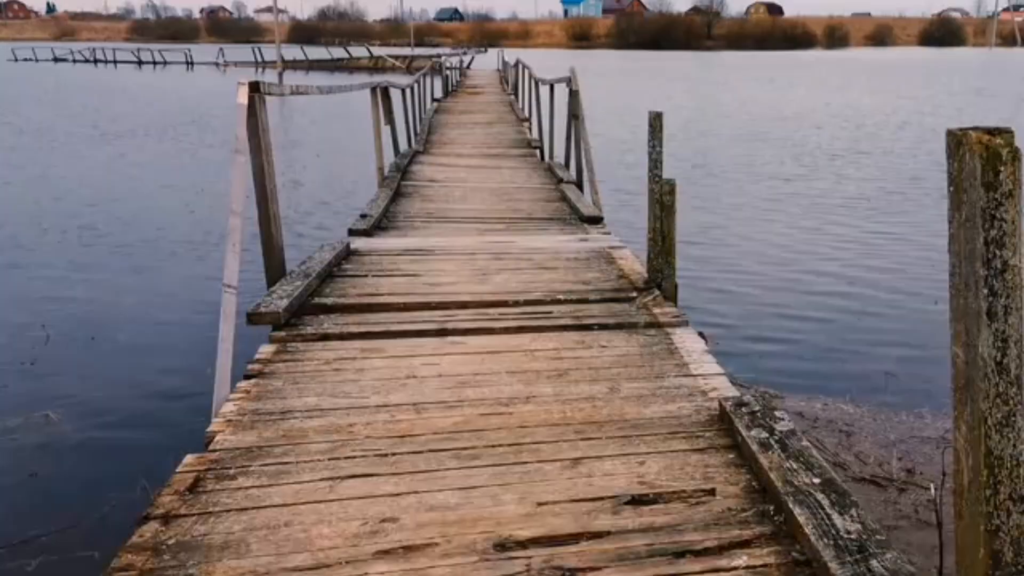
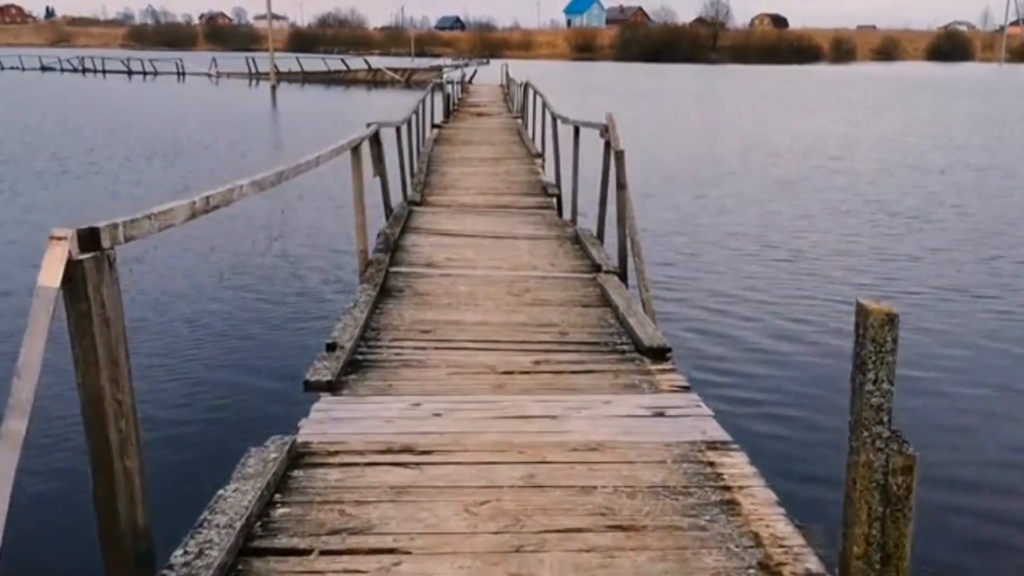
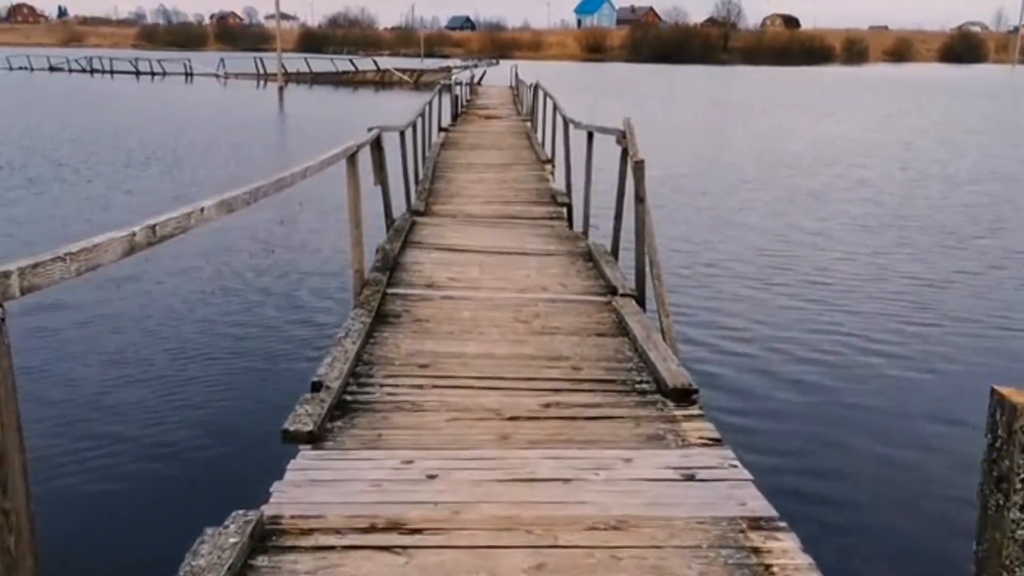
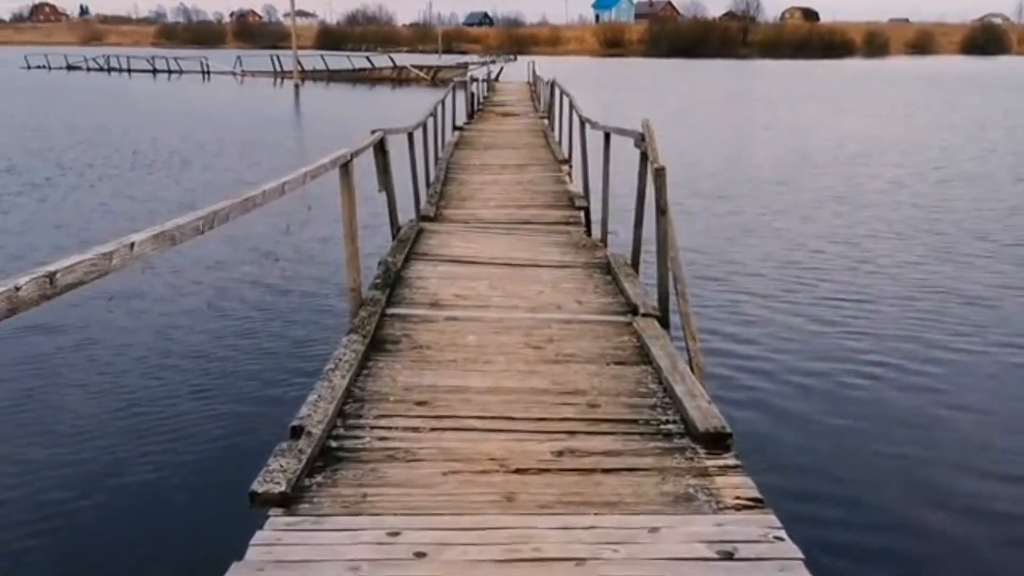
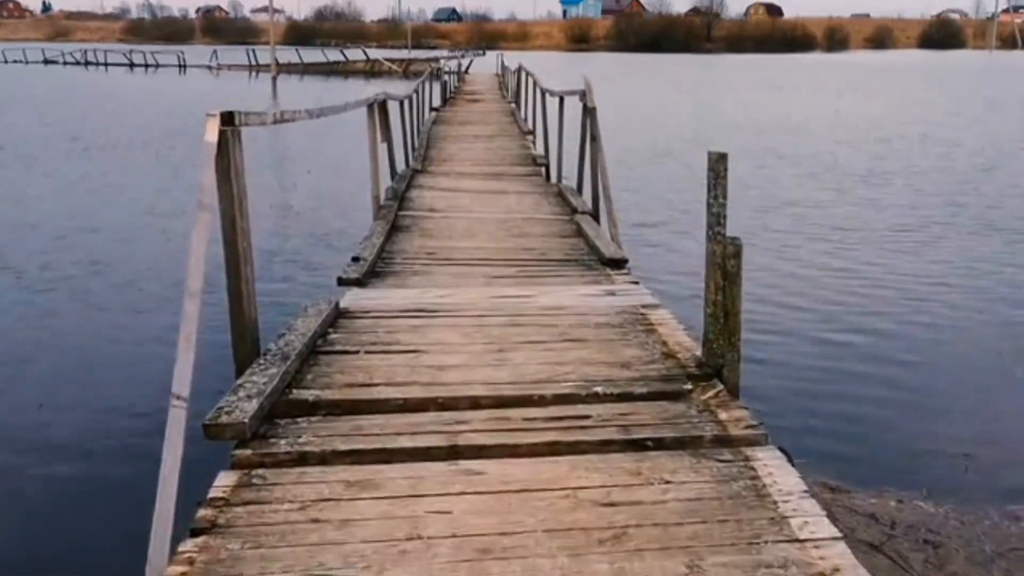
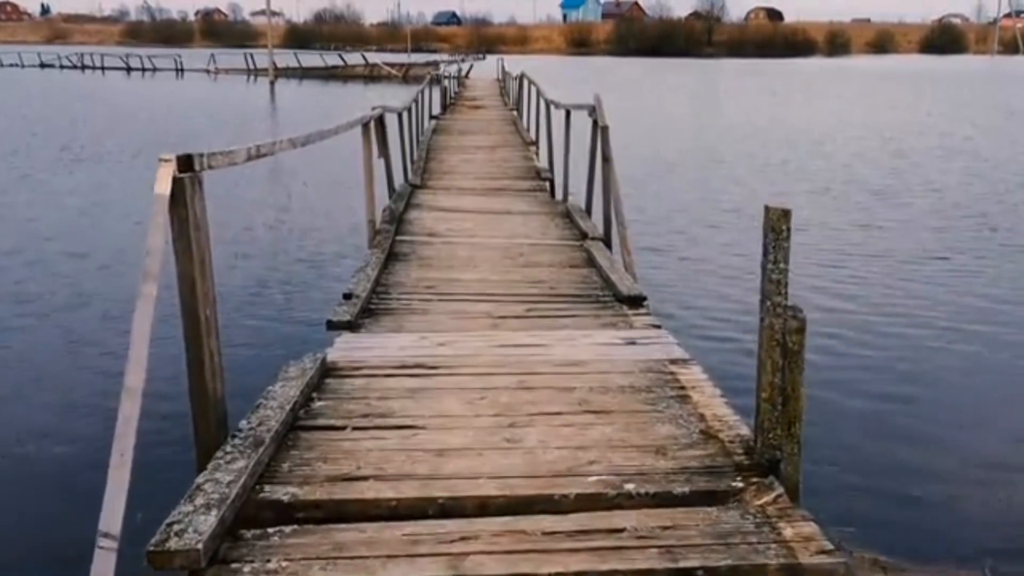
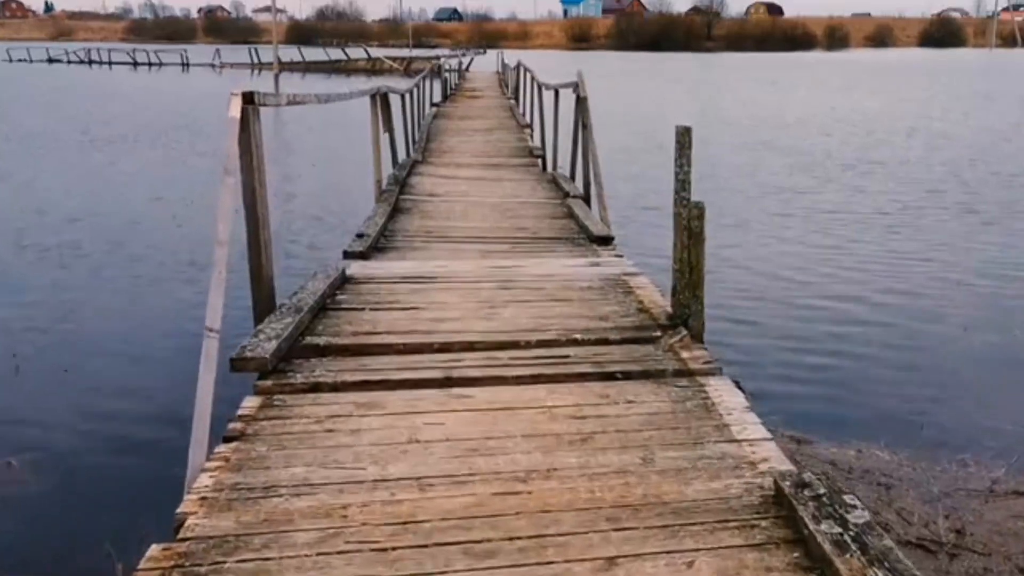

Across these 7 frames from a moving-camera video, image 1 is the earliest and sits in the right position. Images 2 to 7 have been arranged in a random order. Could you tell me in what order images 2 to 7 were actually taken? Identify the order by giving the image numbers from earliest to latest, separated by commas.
7, 5, 6, 2, 3, 4
